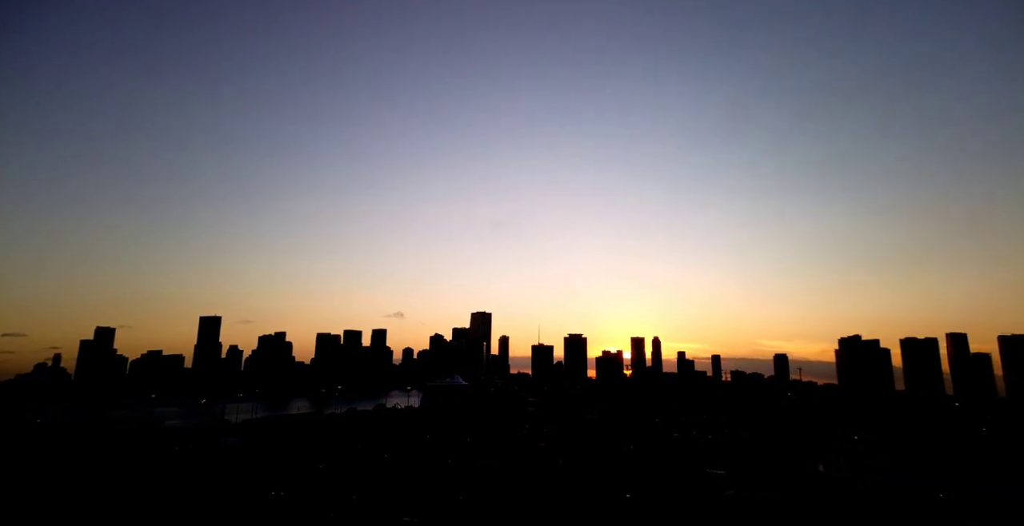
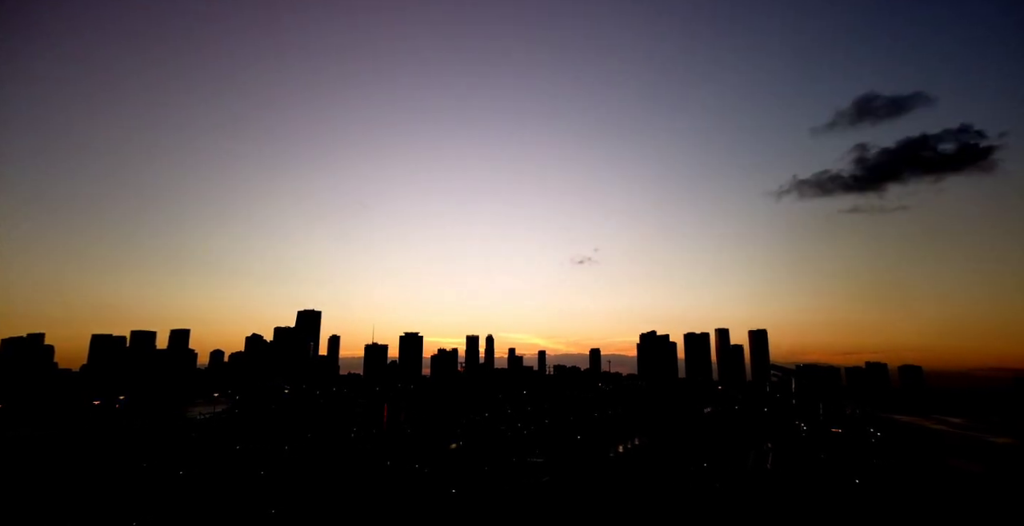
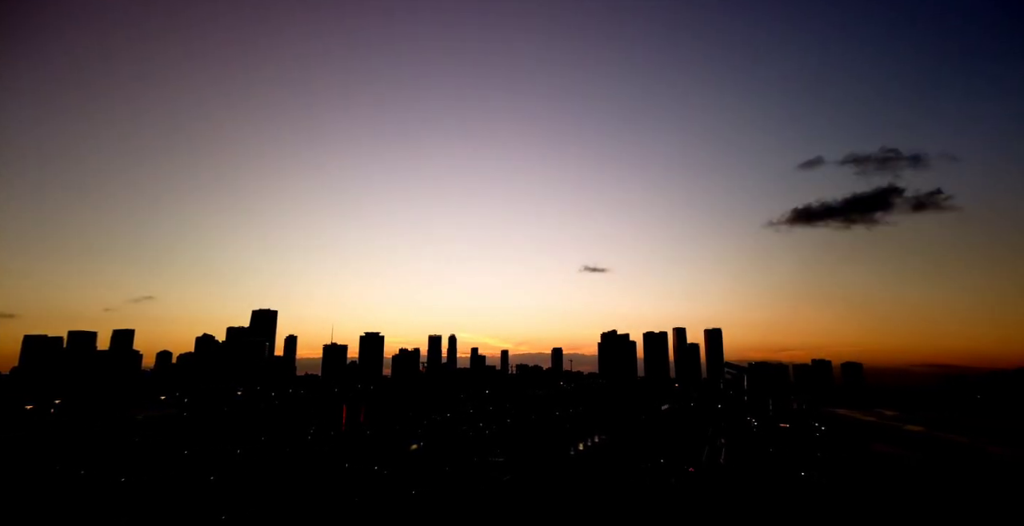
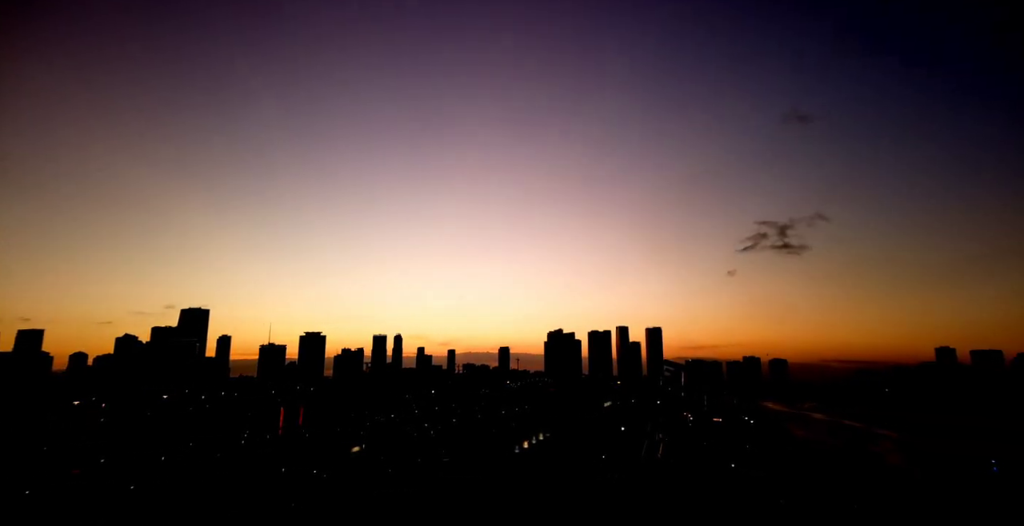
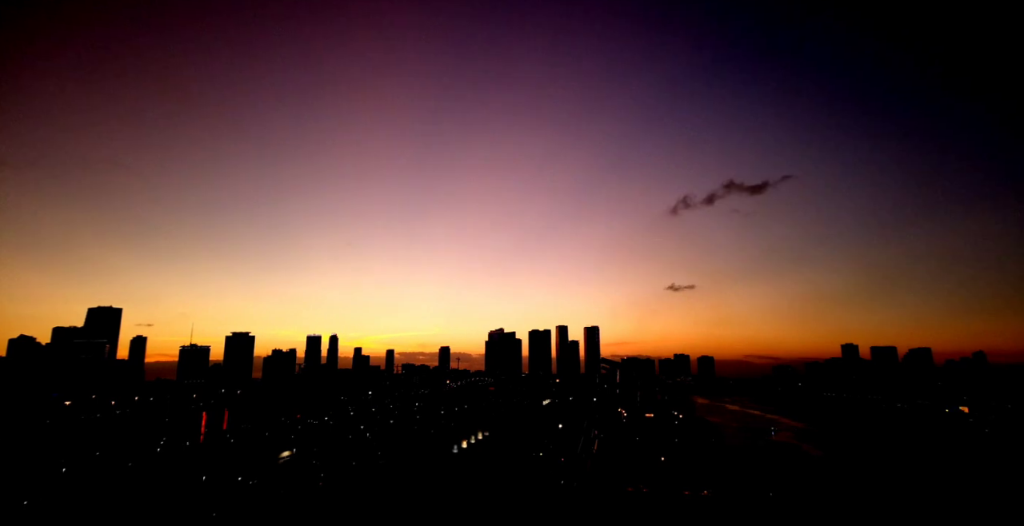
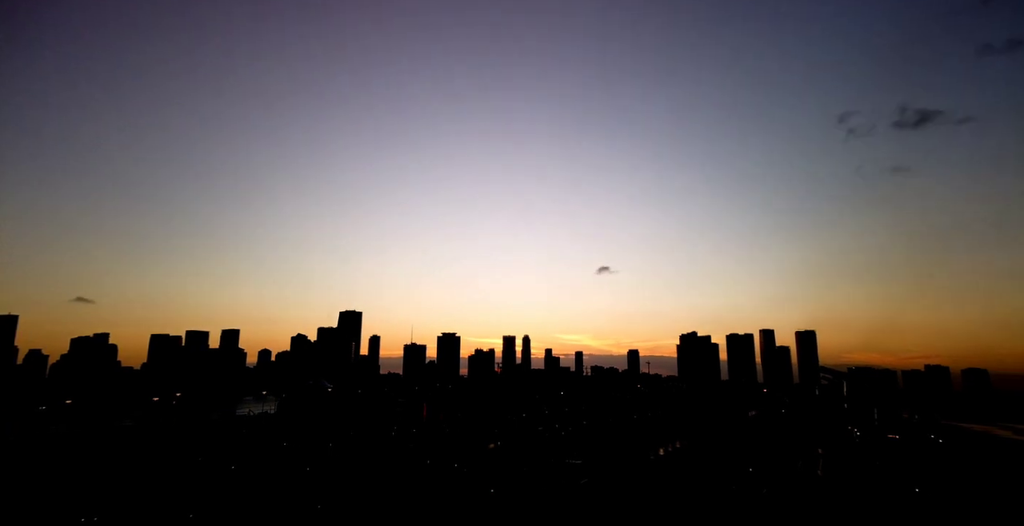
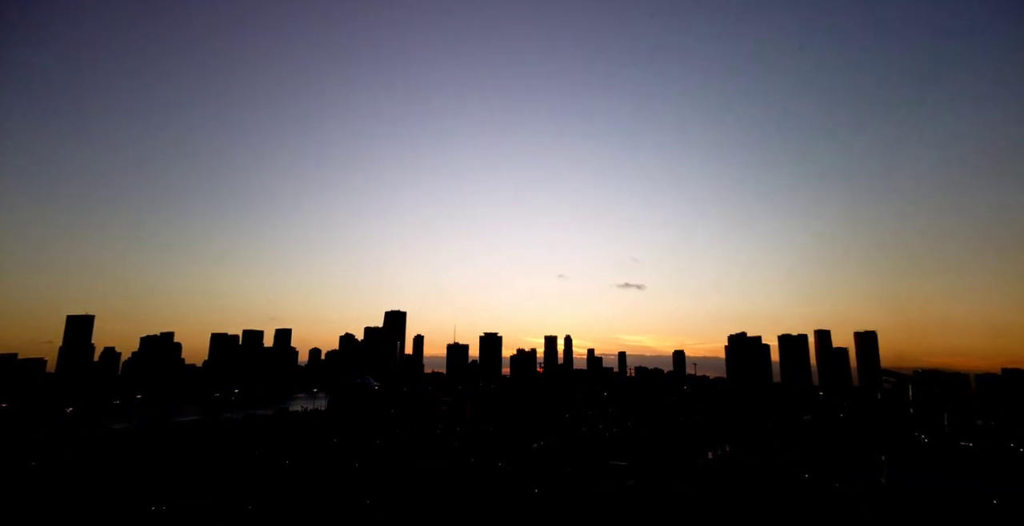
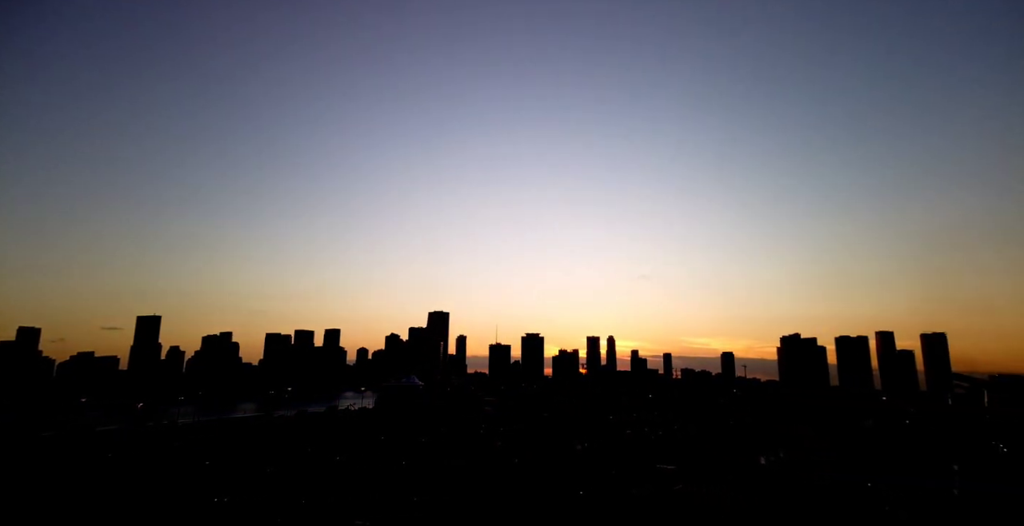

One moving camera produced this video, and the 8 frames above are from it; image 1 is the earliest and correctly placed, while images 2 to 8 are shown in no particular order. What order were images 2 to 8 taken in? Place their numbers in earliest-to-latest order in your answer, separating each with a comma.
8, 7, 6, 2, 3, 4, 5
